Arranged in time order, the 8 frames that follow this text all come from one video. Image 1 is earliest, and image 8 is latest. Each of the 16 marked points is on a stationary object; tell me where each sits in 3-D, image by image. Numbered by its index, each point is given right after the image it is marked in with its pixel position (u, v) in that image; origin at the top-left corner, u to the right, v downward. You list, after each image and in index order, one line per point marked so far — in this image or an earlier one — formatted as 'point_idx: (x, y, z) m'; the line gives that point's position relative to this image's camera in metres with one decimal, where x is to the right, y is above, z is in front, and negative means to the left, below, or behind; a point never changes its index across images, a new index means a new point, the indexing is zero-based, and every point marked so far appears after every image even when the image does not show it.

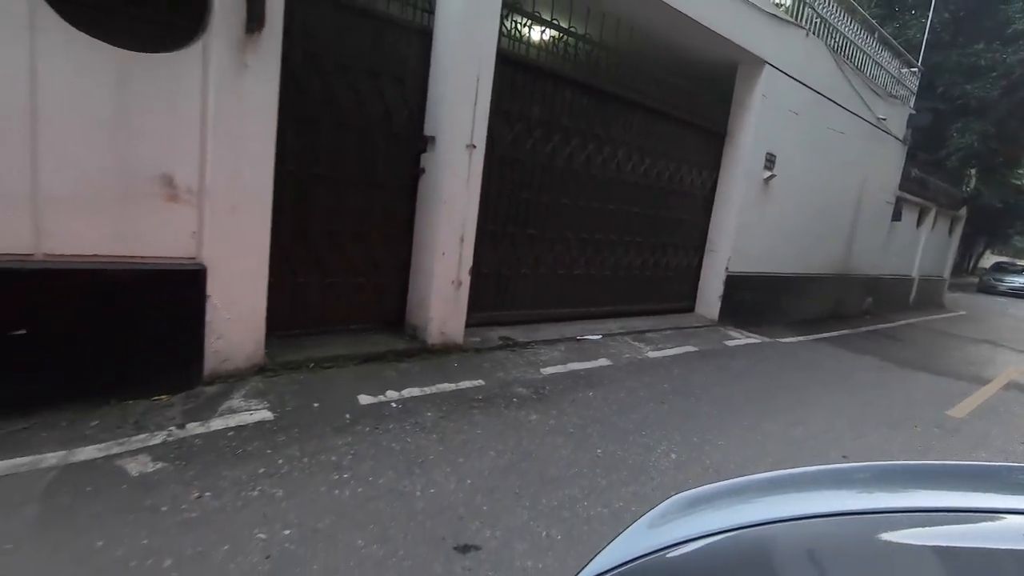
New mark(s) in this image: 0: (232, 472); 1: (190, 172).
0: (-1.4, -0.9, +2.8) m
1: (-2.0, +0.7, +3.4) m
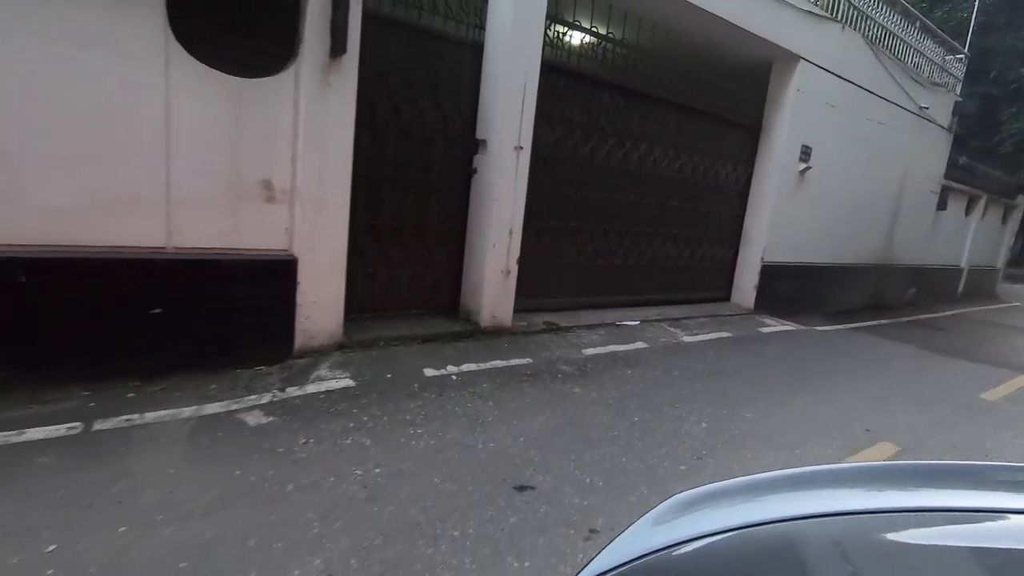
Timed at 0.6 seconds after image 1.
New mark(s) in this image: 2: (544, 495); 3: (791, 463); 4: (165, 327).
0: (-1.1, -0.8, +3.4) m
1: (-1.7, +0.8, +4.0) m
2: (+0.2, -1.1, +3.0) m
3: (+1.9, -1.2, +3.8) m
4: (-2.3, -0.3, +3.6) m
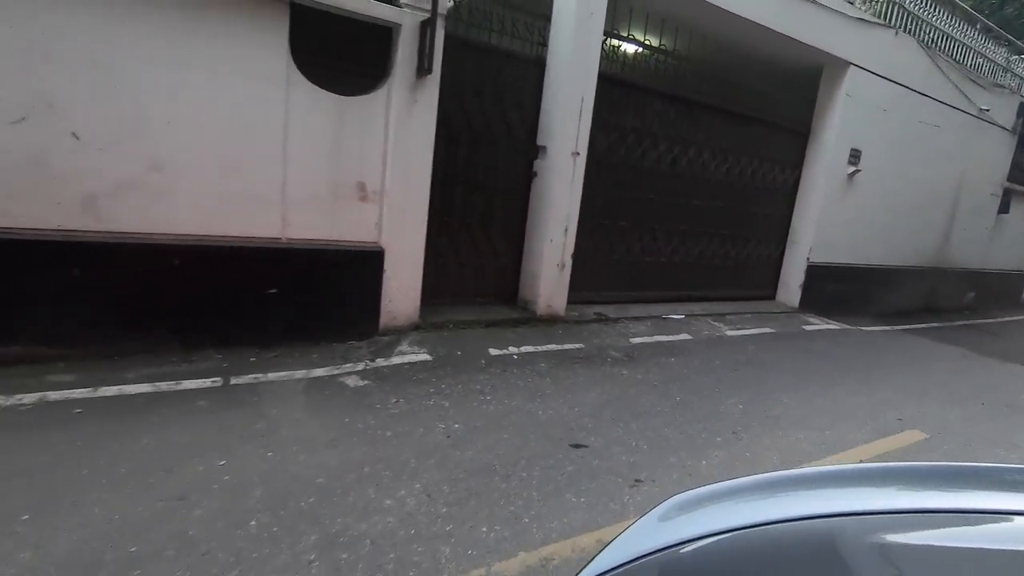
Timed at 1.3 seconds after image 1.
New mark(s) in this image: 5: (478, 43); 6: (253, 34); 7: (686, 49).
0: (-0.7, -0.7, +4.1) m
1: (-1.2, +0.9, +4.7) m
2: (+0.5, -1.1, +3.6) m
3: (+2.3, -1.2, +4.2) m
4: (-1.9, -0.1, +4.4) m
5: (-0.3, +2.3, +5.3) m
6: (-1.9, +1.8, +4.0) m
7: (+2.3, +3.1, +7.3) m
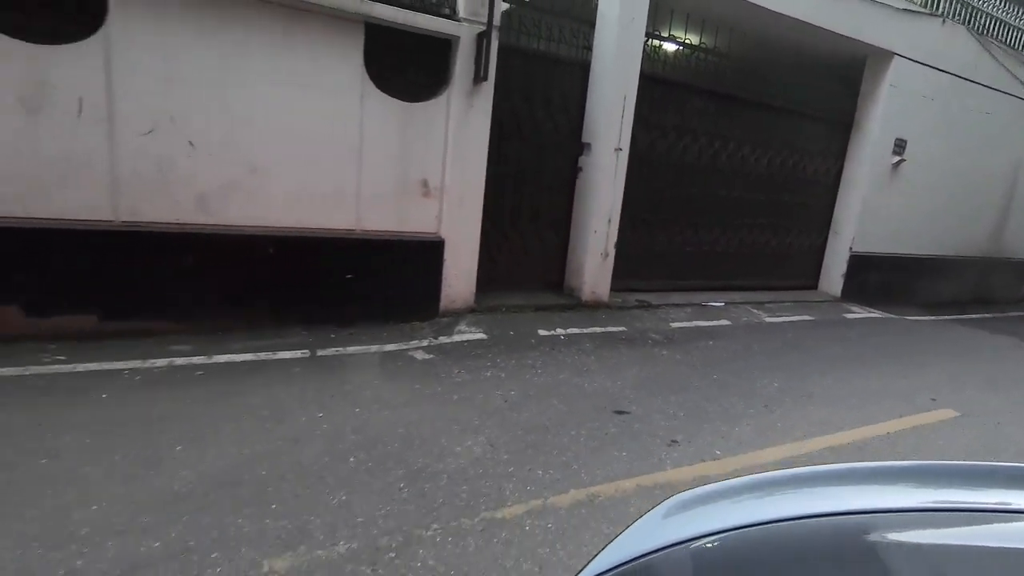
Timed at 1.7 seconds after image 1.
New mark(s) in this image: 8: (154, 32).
0: (-0.3, -0.6, +4.6) m
1: (-0.7, +1.1, +5.2) m
2: (+0.9, -0.9, +4.0) m
3: (+2.8, -1.0, +4.5) m
4: (-1.4, 0.0, +5.0) m
5: (+0.2, +2.5, +5.7) m
6: (-1.5, +2.0, +4.6) m
7: (+2.9, +3.3, +7.5) m
8: (-2.6, +1.9, +4.0) m
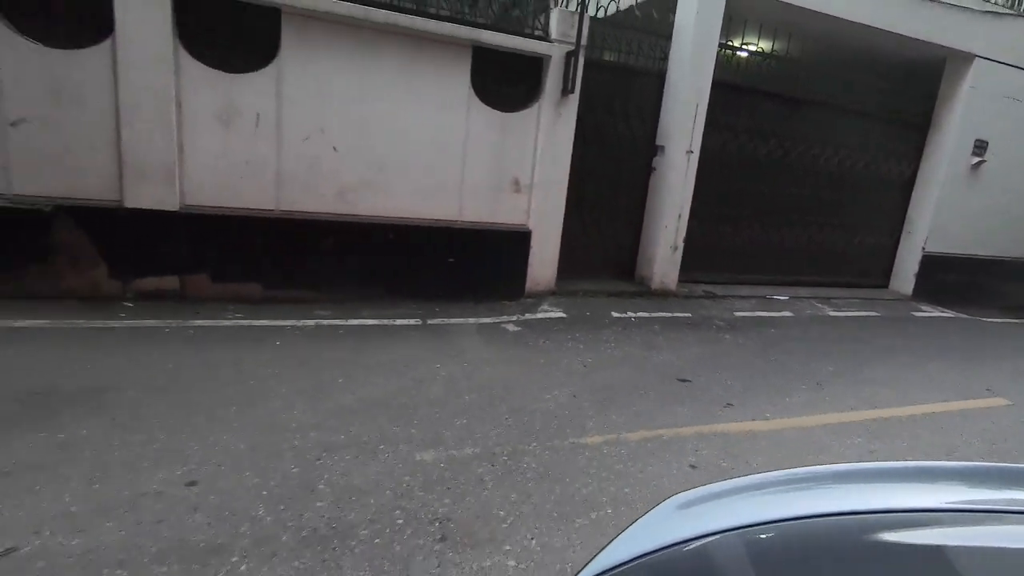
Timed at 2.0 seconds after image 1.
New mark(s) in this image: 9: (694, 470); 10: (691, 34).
0: (+0.4, -0.5, +5.4) m
1: (+0.2, +1.2, +6.0) m
2: (+1.6, -0.8, +4.6) m
3: (+3.4, -1.0, +4.9) m
4: (-0.6, +0.2, +5.9) m
5: (+1.1, +2.6, +6.4) m
6: (-0.7, +2.2, +5.5) m
7: (+4.1, +3.4, +7.9) m
8: (-1.8, +2.1, +5.0) m
9: (+1.1, -1.1, +3.3) m
10: (+2.0, +2.9, +6.3) m
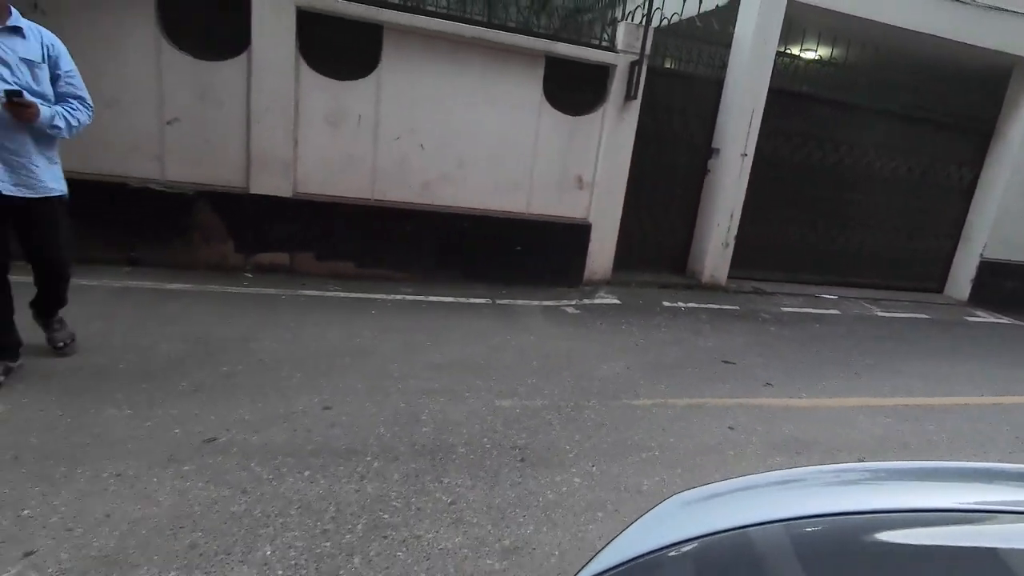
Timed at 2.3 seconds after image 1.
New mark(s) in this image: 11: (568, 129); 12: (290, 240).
0: (+1.1, -0.3, +6.0) m
1: (+0.9, +1.4, +6.6) m
2: (+2.1, -0.7, +5.1) m
3: (+4.0, -1.0, +5.2) m
4: (+0.1, +0.4, +6.5) m
5: (+2.0, +2.7, +6.9) m
6: (+0.1, +2.3, +6.1) m
7: (+5.1, +3.4, +8.1) m
8: (-1.1, +2.3, +5.8) m
9: (+1.5, -1.0, +3.8) m
10: (+2.9, +3.0, +6.7) m
11: (+0.6, +1.8, +6.4) m
12: (-2.3, +0.5, +5.8) m
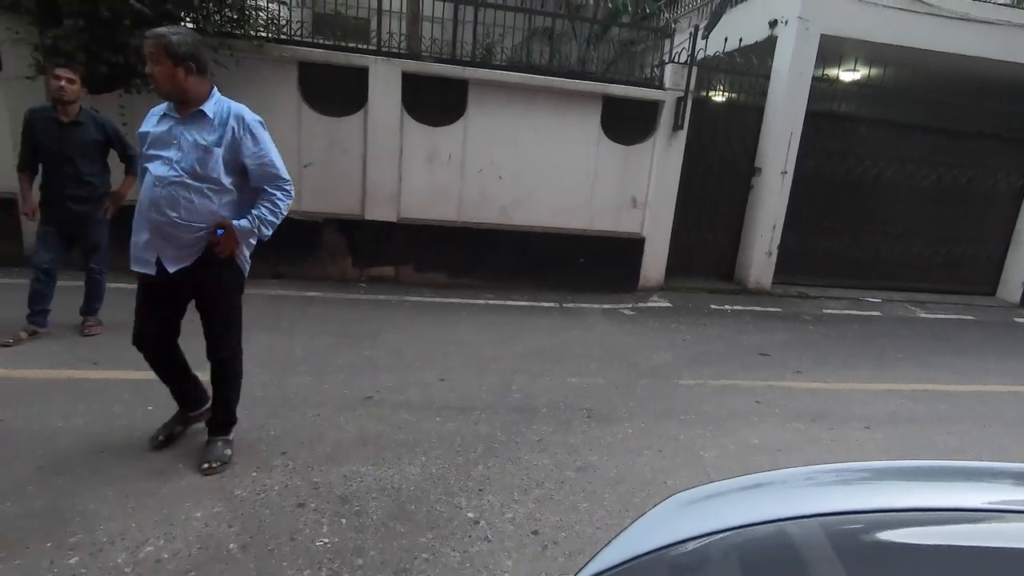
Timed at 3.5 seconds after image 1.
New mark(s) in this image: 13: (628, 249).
0: (+1.9, -0.4, +6.9) m
1: (+1.8, +1.3, +7.6) m
2: (+2.8, -0.8, +5.9) m
3: (+4.7, -1.0, +5.8) m
4: (+1.0, +0.3, +7.6) m
5: (+2.9, +2.7, +7.8) m
6: (+0.9, +2.3, +7.2) m
7: (+6.1, +3.3, +8.7) m
8: (-0.3, +2.2, +7.0) m
9: (+2.1, -1.0, +4.7) m
10: (+3.7, +2.9, +7.5) m
11: (+1.5, +1.8, +7.5) m
12: (-1.5, +0.4, +7.1) m
13: (+1.6, +0.5, +7.7) m
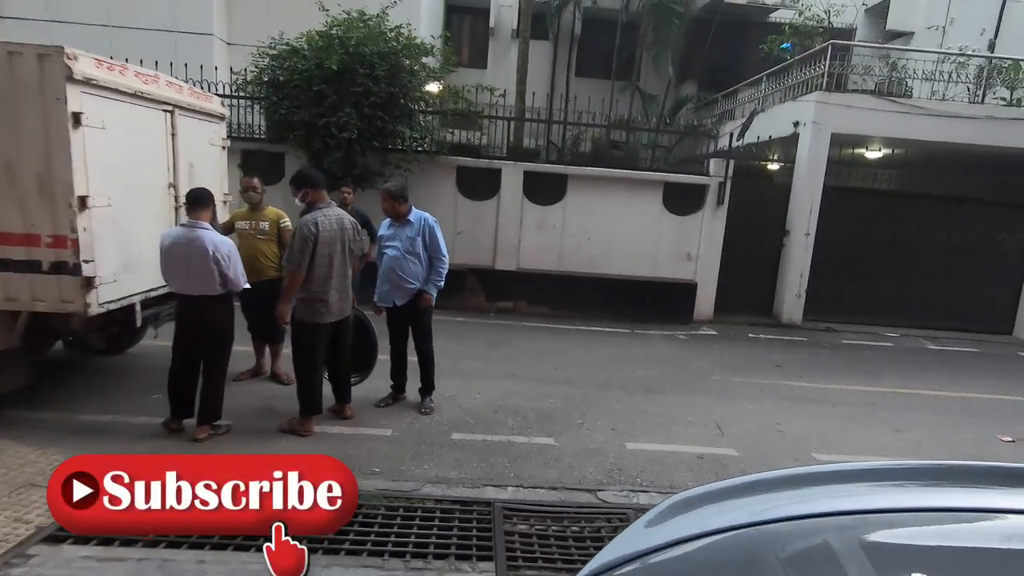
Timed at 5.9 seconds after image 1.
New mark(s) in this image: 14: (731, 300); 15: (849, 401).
0: (+3.4, -0.9, +9.4) m
1: (+3.4, +0.7, +10.3) m
2: (+4.2, -1.2, +8.3) m
3: (+6.0, -1.4, +7.9) m
4: (+2.6, -0.3, +10.3) m
5: (+4.5, +2.0, +10.5) m
6: (+2.5, +1.7, +10.1) m
7: (+7.8, +2.6, +10.9) m
8: (+1.2, +1.7, +10.1) m
9: (+3.3, -1.4, +7.2) m
10: (+5.4, +2.3, +10.1) m
11: (+3.1, +1.2, +10.2) m
12: (0.0, -0.1, +10.2) m
13: (+3.2, -0.1, +10.3) m
14: (+4.3, -0.2, +10.8) m
15: (+4.3, -1.5, +7.1) m
